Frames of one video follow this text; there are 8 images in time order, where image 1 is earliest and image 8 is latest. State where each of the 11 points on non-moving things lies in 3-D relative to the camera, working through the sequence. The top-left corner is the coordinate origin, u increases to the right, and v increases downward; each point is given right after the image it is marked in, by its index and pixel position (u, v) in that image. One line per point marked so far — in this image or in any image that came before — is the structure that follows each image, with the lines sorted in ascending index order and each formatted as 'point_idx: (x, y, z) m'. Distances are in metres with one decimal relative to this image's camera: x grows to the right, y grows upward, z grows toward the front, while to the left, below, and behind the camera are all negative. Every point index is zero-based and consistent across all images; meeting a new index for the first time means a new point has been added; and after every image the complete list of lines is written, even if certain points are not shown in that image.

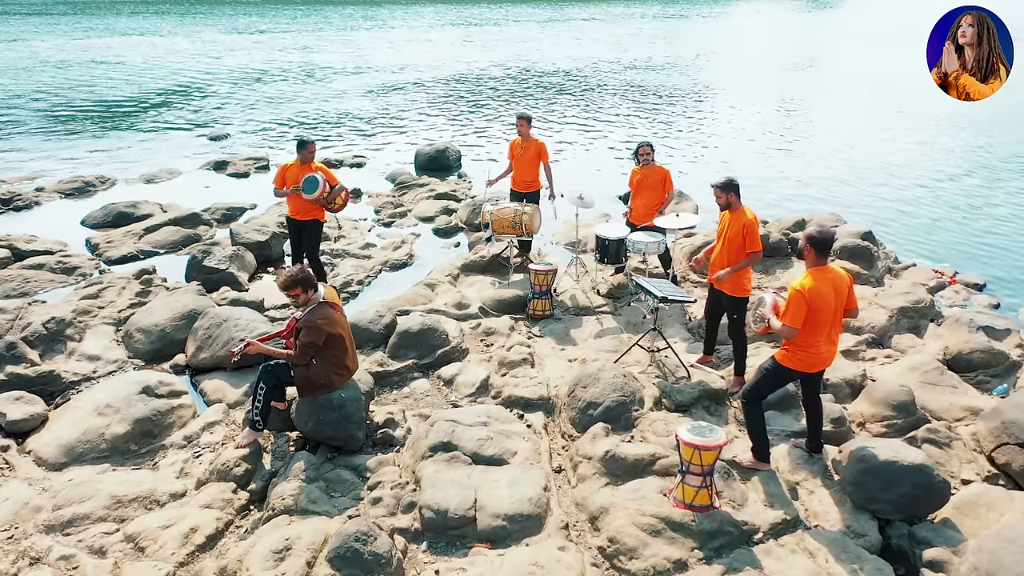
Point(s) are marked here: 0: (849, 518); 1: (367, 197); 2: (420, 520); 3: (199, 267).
0: (+2.6, -1.7, +6.0) m
1: (-2.8, +1.8, +15.2) m
2: (-0.7, -1.7, +5.8) m
3: (-4.1, +0.3, +10.5) m
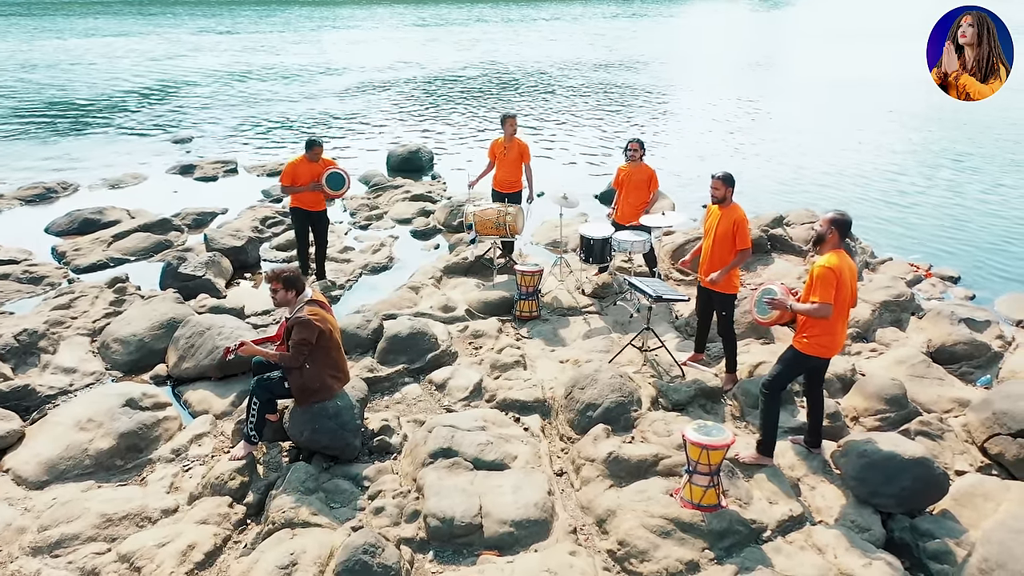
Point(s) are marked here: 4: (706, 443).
0: (+2.6, -1.7, +6.1) m
1: (-3.2, +1.7, +15.0) m
2: (-0.6, -1.7, +5.7) m
3: (-4.3, +0.2, +10.2) m
4: (+1.4, -1.1, +5.6) m
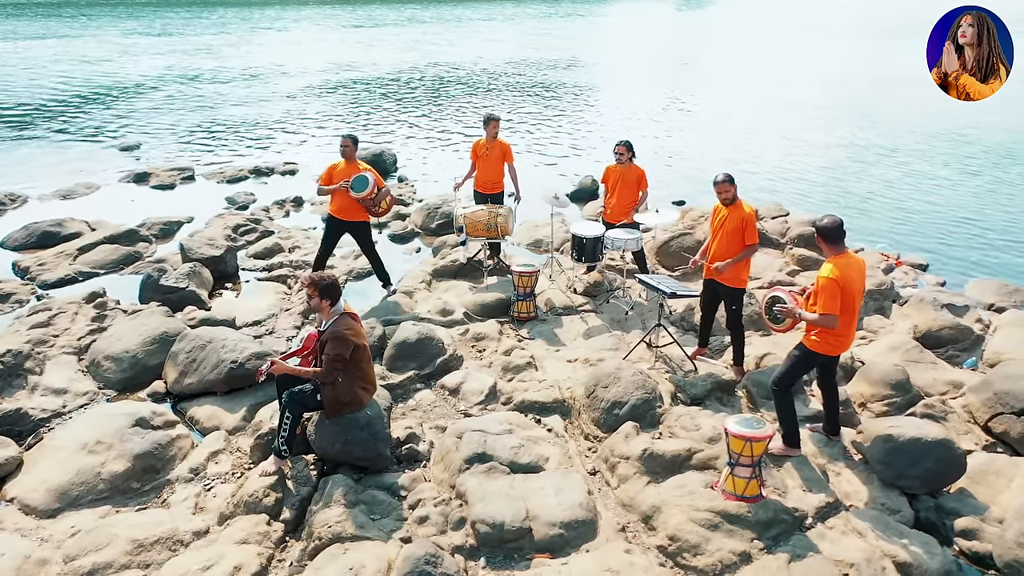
0: (+2.9, -1.6, +6.3) m
1: (-3.7, +1.6, +14.7) m
2: (-0.3, -1.7, +5.6) m
3: (-4.4, 0.0, +9.8) m
4: (+1.7, -1.0, +5.7) m
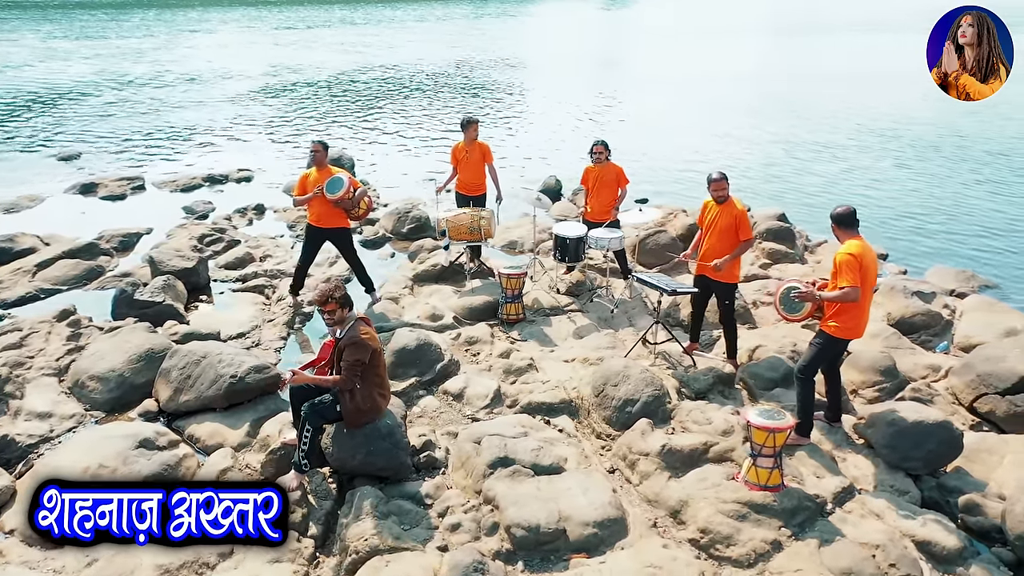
0: (+3.1, -1.6, +6.5) m
1: (-4.3, +1.4, +14.4) m
2: (0.0, -1.8, +5.6) m
3: (-4.5, -0.2, +9.5) m
4: (+1.9, -1.0, +5.9) m
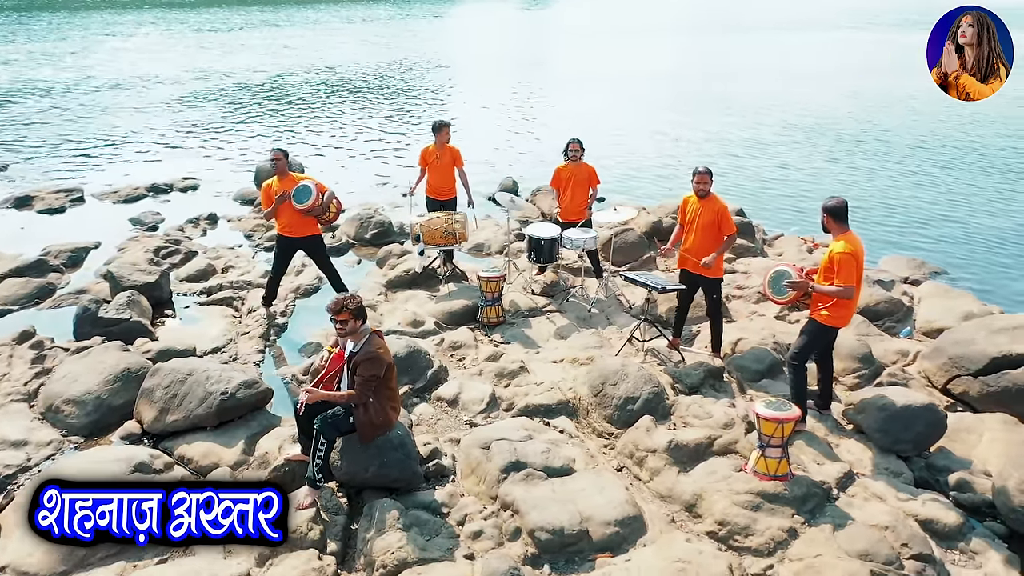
0: (+3.2, -1.5, +6.8) m
1: (-5.0, +1.2, +14.0) m
2: (+0.2, -1.8, +5.6) m
3: (-4.8, -0.4, +9.1) m
4: (+2.0, -1.0, +6.0) m
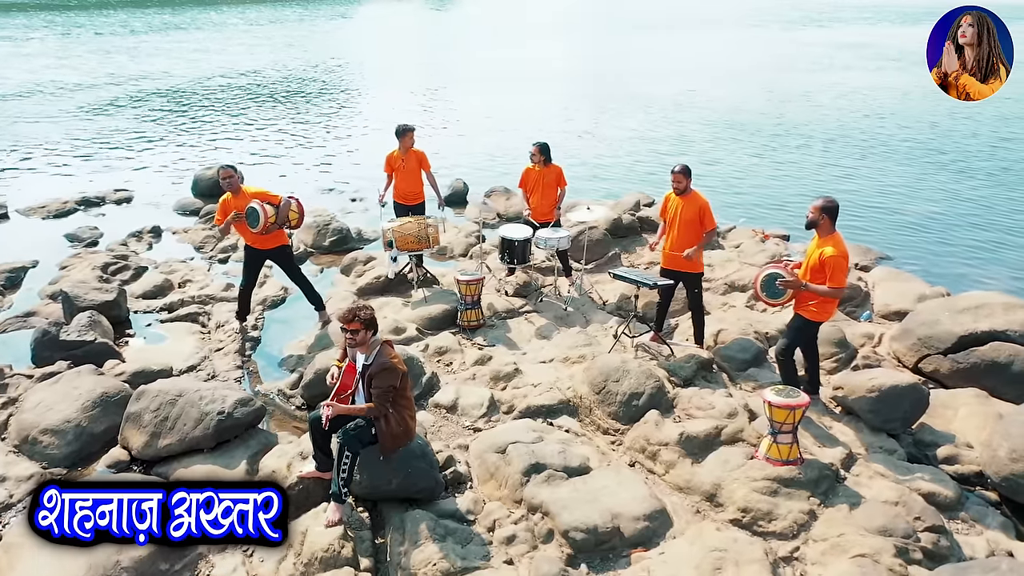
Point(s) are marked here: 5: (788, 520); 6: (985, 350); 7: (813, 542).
0: (+3.2, -1.4, +7.1) m
1: (-5.8, +0.9, +13.4) m
2: (+0.4, -1.8, +5.6) m
3: (-4.9, -0.6, +8.5) m
4: (+2.2, -0.9, +6.2) m
5: (+2.0, -1.7, +5.9) m
6: (+4.7, -0.6, +8.0) m
7: (+2.2, -1.8, +5.7) m
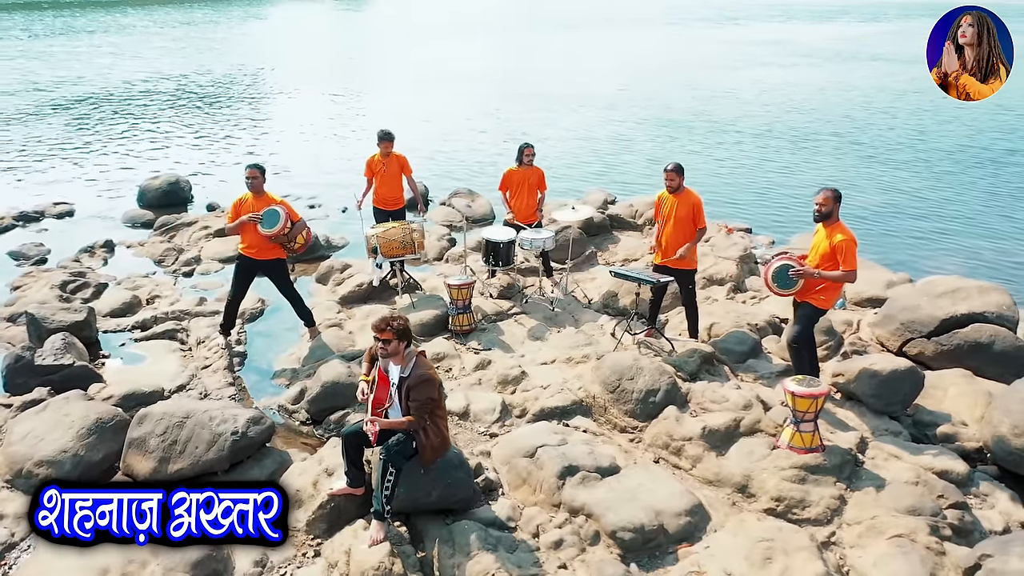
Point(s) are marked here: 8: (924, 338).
0: (+3.4, -1.3, +7.4) m
1: (-6.2, +0.7, +12.8) m
2: (+0.7, -1.8, +5.7) m
3: (-4.9, -0.8, +8.0) m
4: (+2.4, -0.8, +6.4) m
5: (+2.3, -1.6, +6.0) m
6: (+4.8, -0.5, +8.4) m
7: (+2.5, -1.8, +5.9) m
8: (+4.5, -0.5, +8.7) m
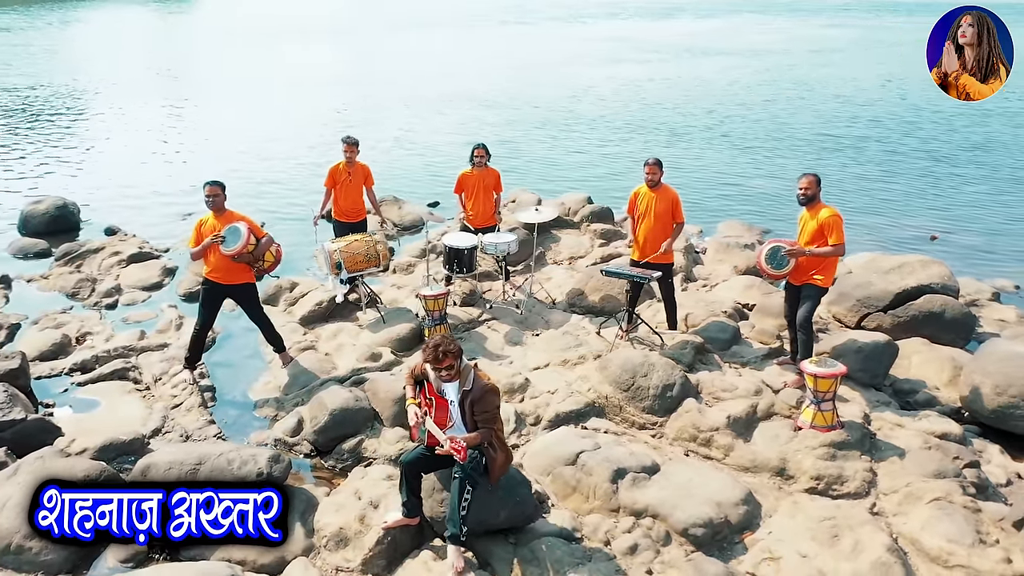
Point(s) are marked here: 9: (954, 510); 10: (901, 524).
0: (+3.5, -1.1, +7.9) m
1: (-7.0, +0.1, +11.5) m
2: (+1.3, -1.8, +5.7) m
3: (-4.7, -1.2, +7.0) m
4: (+2.7, -0.7, +6.7) m
5: (+2.7, -1.5, +6.4) m
6: (+4.6, -0.2, +9.1) m
7: (+2.9, -1.6, +6.3) m
8: (+4.3, -0.3, +9.3) m
9: (+3.3, -1.6, +5.9) m
10: (+2.9, -1.8, +5.9) m
